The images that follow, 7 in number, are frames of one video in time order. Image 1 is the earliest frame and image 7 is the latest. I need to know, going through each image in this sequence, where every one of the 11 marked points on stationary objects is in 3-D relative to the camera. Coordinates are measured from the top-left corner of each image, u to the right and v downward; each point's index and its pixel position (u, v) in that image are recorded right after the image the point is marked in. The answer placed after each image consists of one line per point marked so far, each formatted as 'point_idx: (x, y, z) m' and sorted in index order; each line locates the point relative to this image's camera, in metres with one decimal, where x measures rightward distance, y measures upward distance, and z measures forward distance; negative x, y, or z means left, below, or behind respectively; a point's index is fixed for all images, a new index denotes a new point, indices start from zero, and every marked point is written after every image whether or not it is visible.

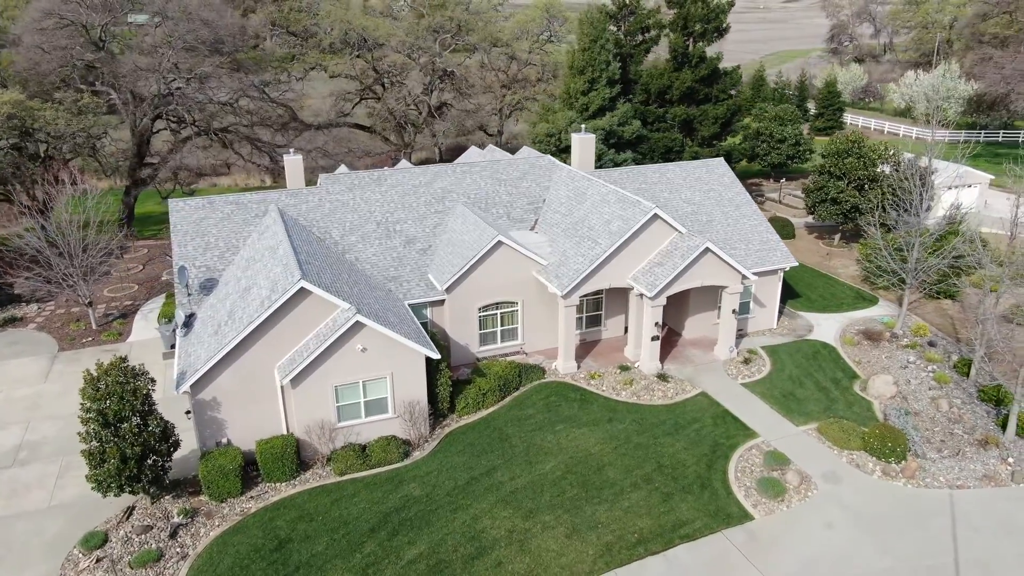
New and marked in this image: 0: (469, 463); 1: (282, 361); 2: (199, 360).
0: (-1.0, -4.2, +18.3) m
1: (-5.5, -1.8, +18.1) m
2: (-7.3, -1.7, +17.7) m
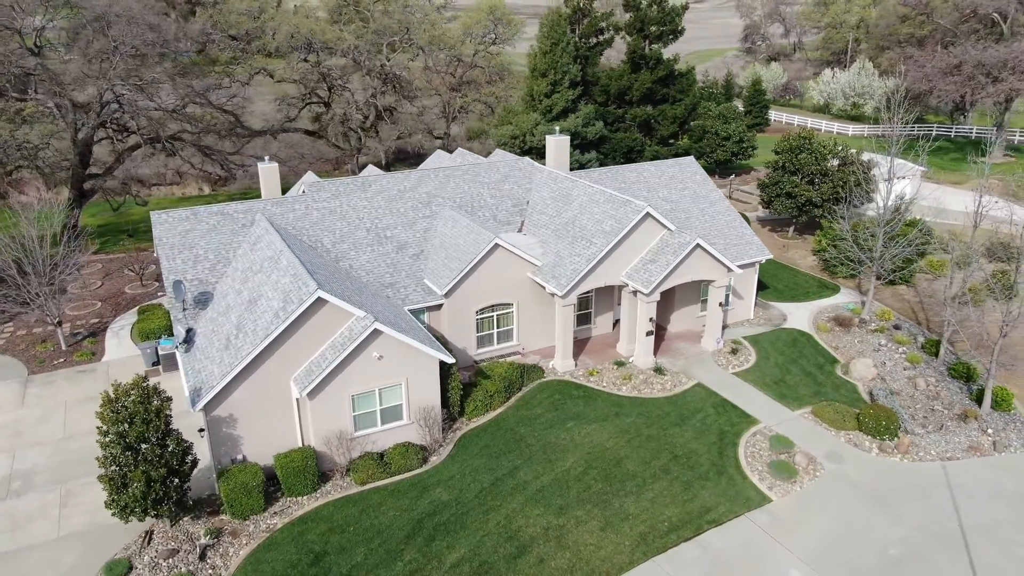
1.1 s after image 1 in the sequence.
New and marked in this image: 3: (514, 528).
0: (-0.5, -4.3, +18.5) m
1: (-5.0, -2.0, +17.9) m
2: (-6.8, -2.0, +17.2) m
3: (+0.1, -5.1, +16.4) m
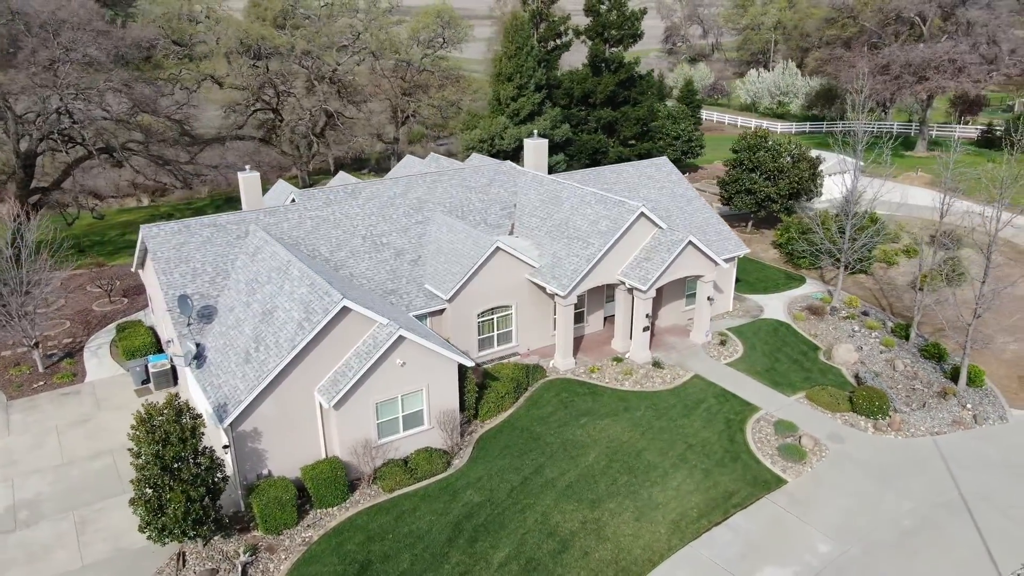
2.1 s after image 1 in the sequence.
0: (+0.1, -4.4, +18.8) m
1: (-4.4, -2.2, +17.8) m
2: (-6.1, -2.3, +16.9) m
3: (+0.9, -5.2, +16.8) m
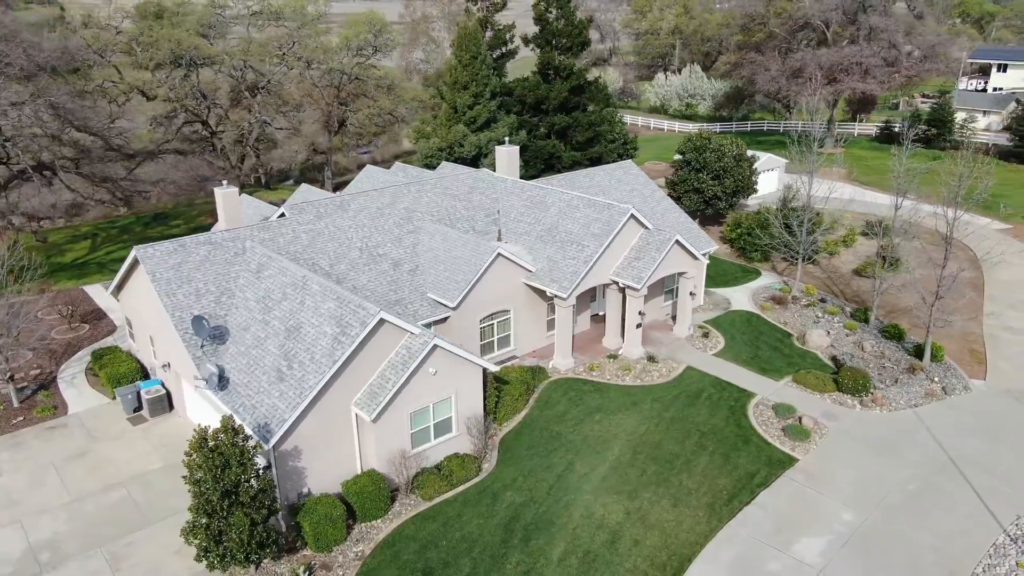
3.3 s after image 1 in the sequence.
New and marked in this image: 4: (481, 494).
0: (+0.8, -4.5, +19.4) m
1: (-3.6, -2.5, +17.7) m
2: (-5.1, -2.7, +16.7) m
3: (+2.0, -5.2, +17.5) m
4: (-0.8, -5.0, +18.4) m
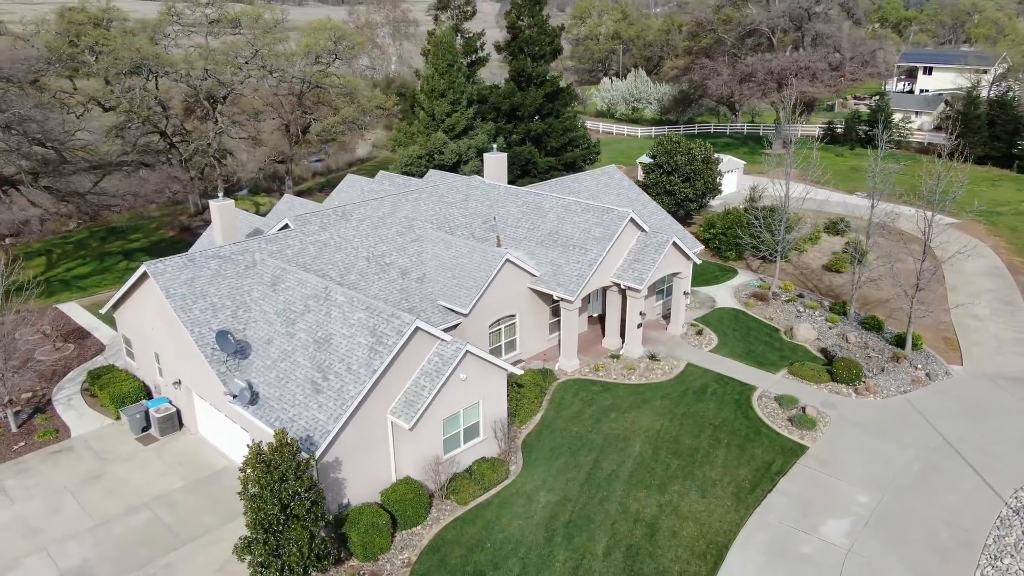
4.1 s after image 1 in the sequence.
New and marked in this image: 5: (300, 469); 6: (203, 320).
0: (+1.6, -4.6, +19.9) m
1: (-2.8, -2.8, +17.9) m
2: (-4.2, -2.9, +16.7) m
3: (+2.9, -5.3, +18.1) m
4: (+0.1, -5.1, +18.7) m
5: (-4.2, -3.5, +15.0) m
6: (-7.9, -0.8, +19.6) m
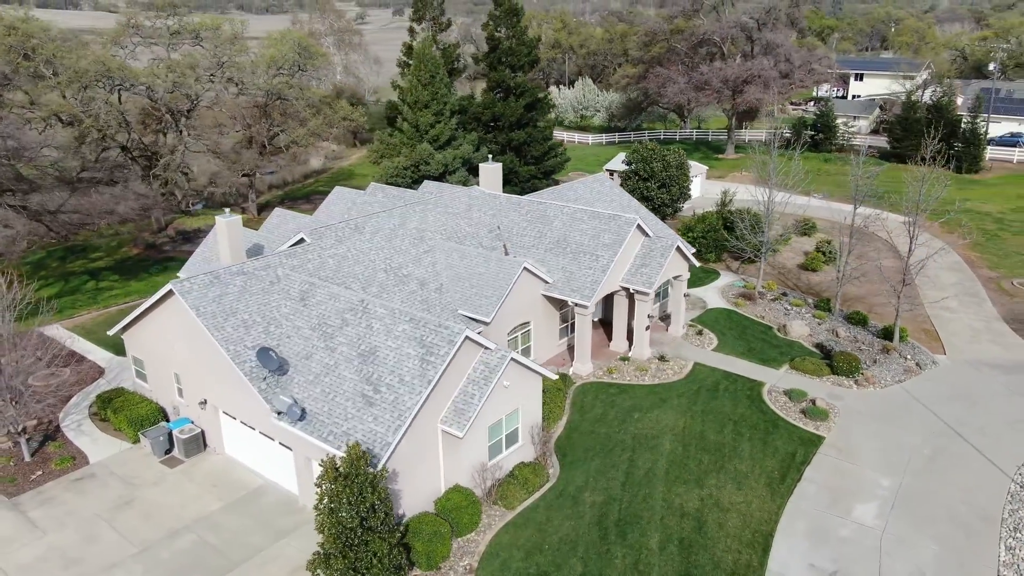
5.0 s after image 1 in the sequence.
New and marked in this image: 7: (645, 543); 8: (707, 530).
0: (+2.6, -4.7, +20.5) m
1: (-1.6, -3.0, +18.1) m
2: (-3.0, -3.2, +16.8) m
3: (+4.1, -5.4, +18.7) m
4: (+1.2, -5.3, +19.2) m
5: (-2.8, -3.8, +15.1) m
6: (-7.0, -1.3, +19.4) m
7: (+3.0, -5.9, +17.5) m
8: (+4.6, -5.7, +18.0) m
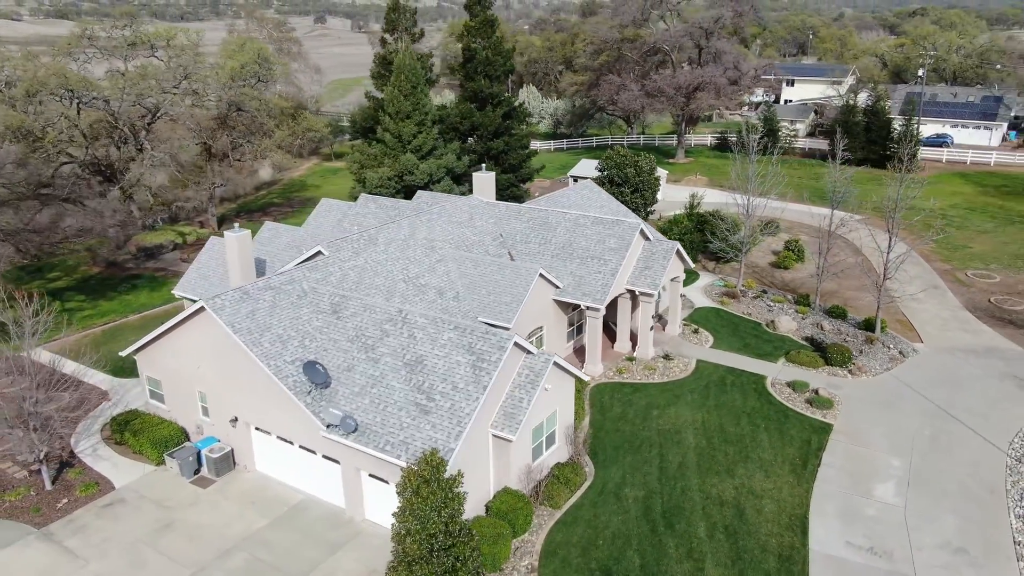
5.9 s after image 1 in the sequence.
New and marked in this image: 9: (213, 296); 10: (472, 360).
0: (+3.6, -4.8, +21.3) m
1: (-0.4, -3.2, +18.5) m
2: (-1.6, -3.4, +17.1) m
3: (+5.2, -5.4, +19.7) m
4: (+2.3, -5.4, +19.8) m
5: (-1.3, -4.0, +15.4) m
6: (-5.9, -1.6, +19.3) m
7: (+4.3, -5.9, +18.4) m
8: (+5.8, -5.7, +18.9) m
9: (-7.7, -0.2, +19.8) m
10: (-1.1, -1.7, +18.3) m
